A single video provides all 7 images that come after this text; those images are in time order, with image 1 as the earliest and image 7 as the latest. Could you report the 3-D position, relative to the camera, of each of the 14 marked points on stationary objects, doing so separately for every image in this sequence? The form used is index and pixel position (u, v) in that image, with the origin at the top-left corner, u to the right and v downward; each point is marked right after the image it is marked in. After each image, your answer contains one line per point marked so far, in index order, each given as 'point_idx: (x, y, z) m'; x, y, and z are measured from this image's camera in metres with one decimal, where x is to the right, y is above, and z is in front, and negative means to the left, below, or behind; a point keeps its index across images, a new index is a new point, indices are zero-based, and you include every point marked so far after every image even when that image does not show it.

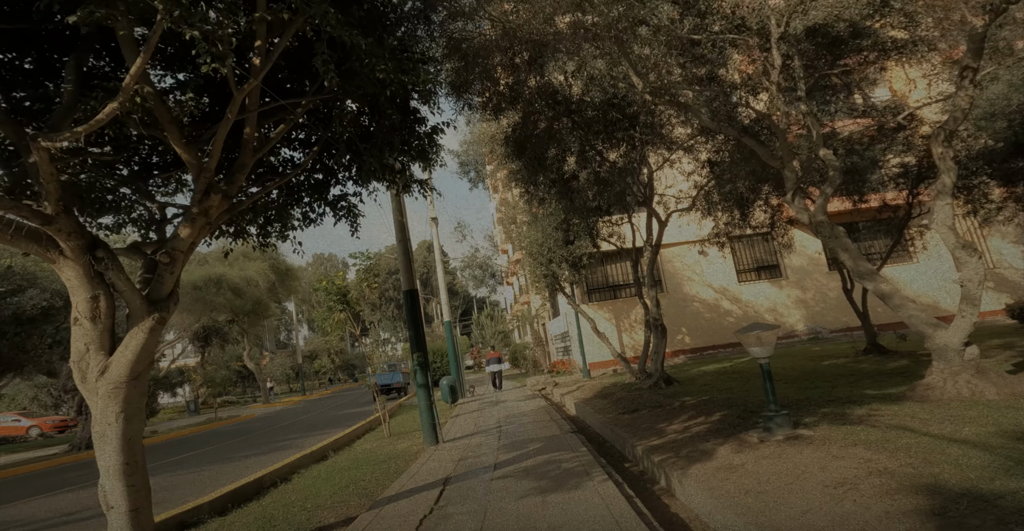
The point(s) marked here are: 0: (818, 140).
0: (+4.2, +1.7, +7.7) m
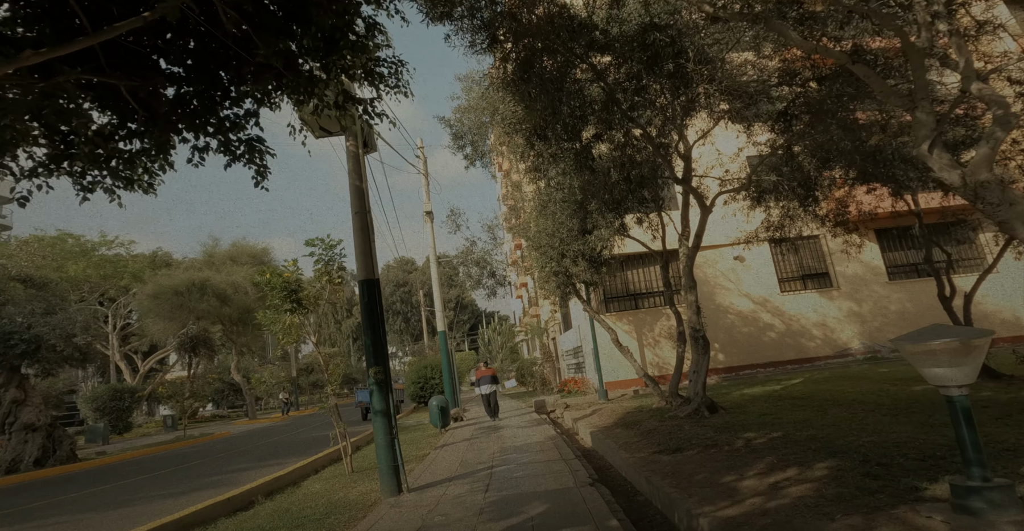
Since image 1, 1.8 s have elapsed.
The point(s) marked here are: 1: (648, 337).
0: (+4.2, +2.0, +5.2) m
1: (+4.1, -2.2, +16.8) m
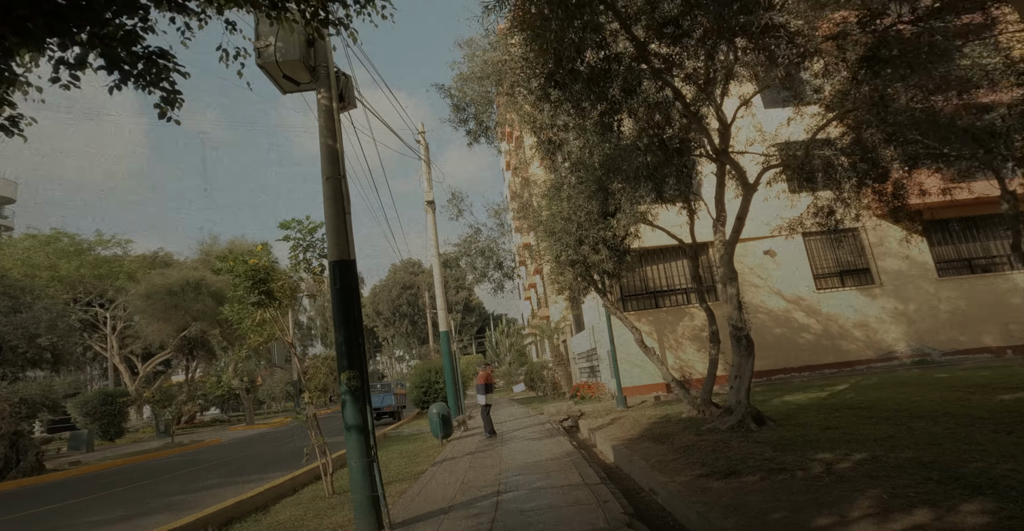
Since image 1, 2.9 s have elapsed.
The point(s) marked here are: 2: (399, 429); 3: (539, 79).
0: (+4.3, +2.2, +3.8) m
1: (+4.3, -2.0, +15.3) m
2: (-3.2, -4.7, +16.0) m
3: (+0.3, +2.4, +7.7) m
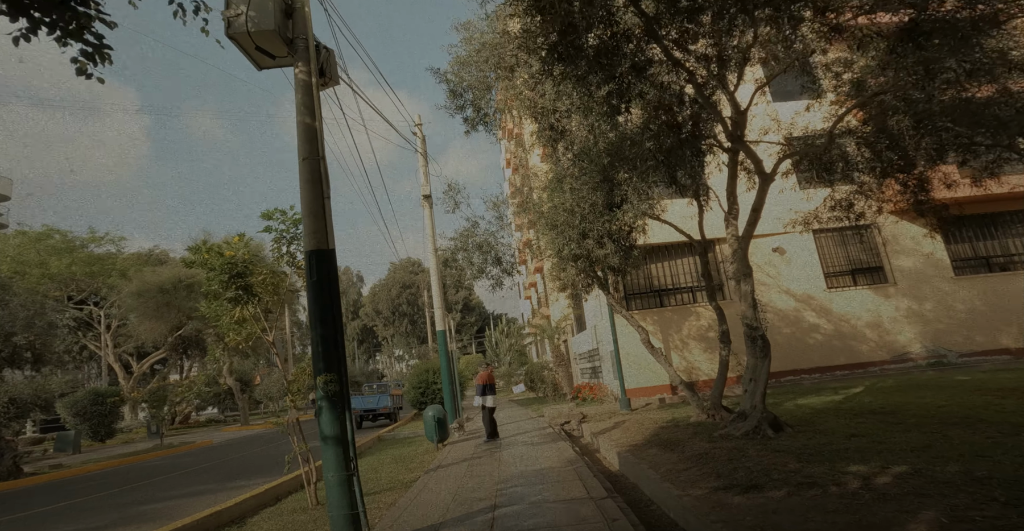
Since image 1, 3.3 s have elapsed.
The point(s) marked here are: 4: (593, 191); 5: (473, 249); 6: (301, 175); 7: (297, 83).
0: (+4.3, +2.3, +3.2) m
1: (+4.3, -1.9, +14.8) m
2: (-3.3, -4.6, +15.4) m
3: (+0.3, +2.5, +7.2) m
4: (+1.3, +1.2, +8.9) m
5: (-0.8, +0.4, +12.1) m
6: (-1.8, +0.8, +4.8) m
7: (-2.0, +1.7, +5.1) m
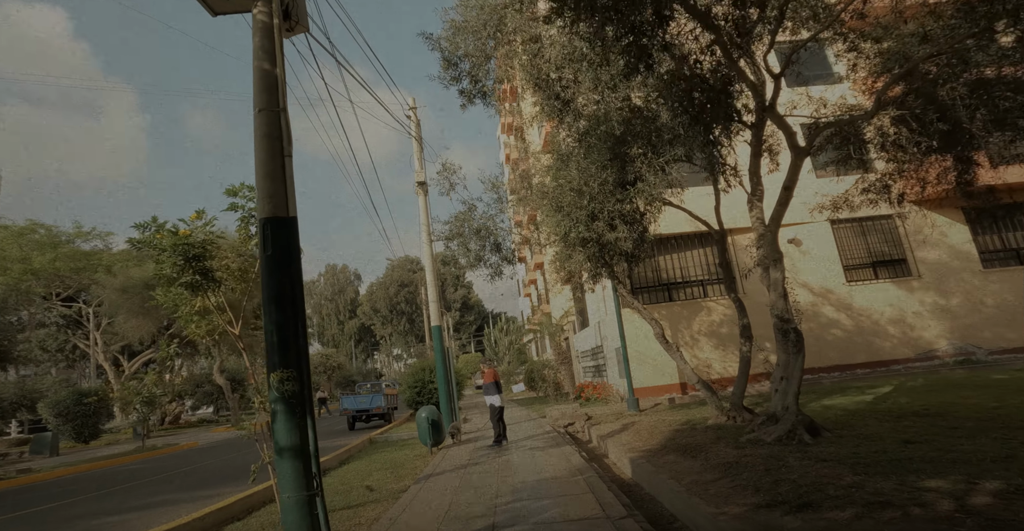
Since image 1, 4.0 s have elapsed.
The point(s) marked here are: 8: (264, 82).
0: (+4.3, +2.5, +2.3) m
1: (+4.3, -1.7, +13.9) m
2: (-3.3, -4.4, +14.6) m
3: (+0.4, +2.7, +6.3) m
4: (+1.3, +1.4, +8.0) m
5: (-0.8, +0.6, +11.3) m
6: (-1.8, +1.0, +3.9) m
7: (-1.9, +1.9, +4.3) m
8: (-1.8, +1.4, +4.1) m
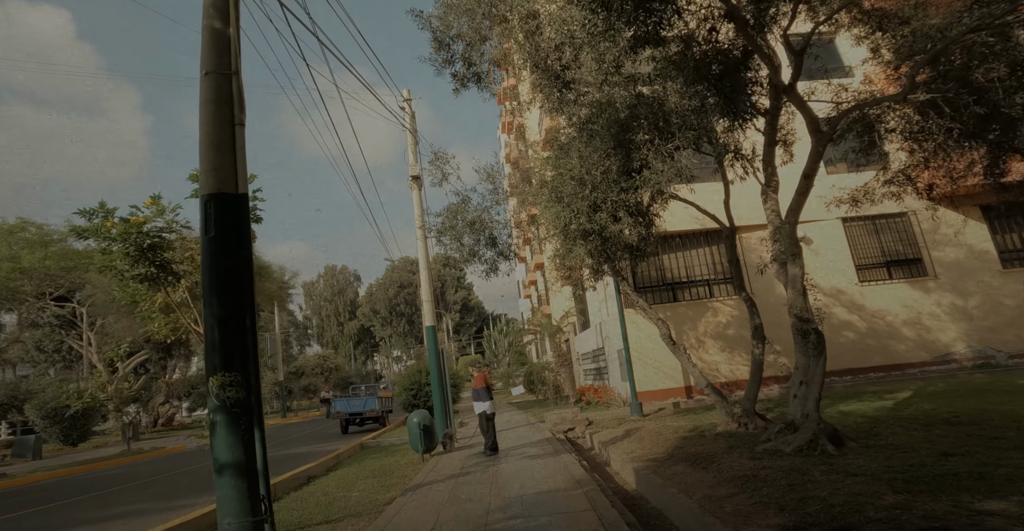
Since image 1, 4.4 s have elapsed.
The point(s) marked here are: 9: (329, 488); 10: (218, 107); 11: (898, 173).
0: (+4.3, +2.6, +1.8) m
1: (+4.3, -1.7, +13.3) m
2: (-3.3, -4.3, +14.0) m
3: (+0.3, +2.8, +5.7) m
4: (+1.3, +1.5, +7.4) m
5: (-0.9, +0.6, +10.7) m
6: (-1.8, +1.1, +3.3) m
7: (-2.0, +2.0, +3.7) m
8: (-1.8, +1.5, +3.5) m
9: (-2.7, -3.3, +8.3) m
10: (-1.7, +1.0, +3.3) m
11: (+5.6, +1.4, +8.2) m
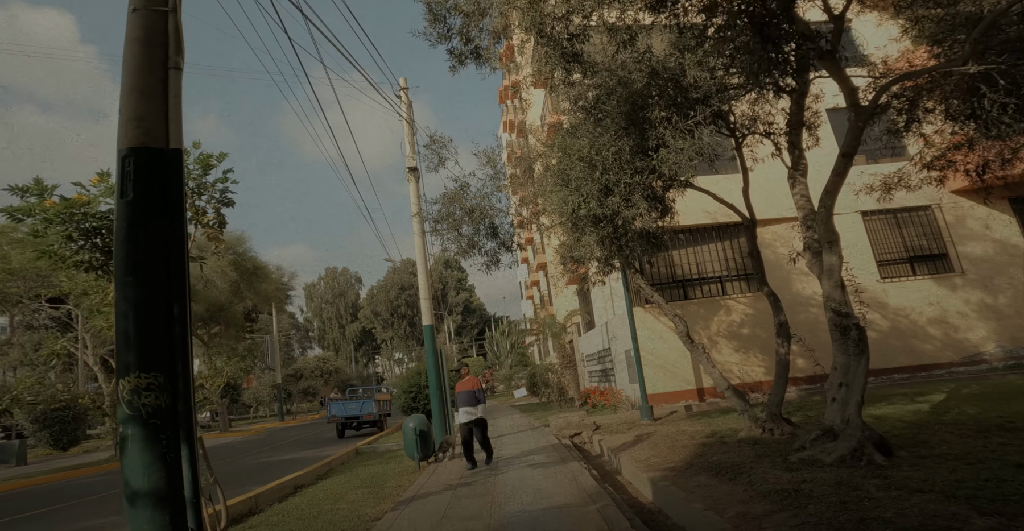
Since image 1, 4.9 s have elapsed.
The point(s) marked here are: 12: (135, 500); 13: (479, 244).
0: (+4.3, +2.7, +1.1) m
1: (+4.3, -1.6, +12.6) m
2: (-3.3, -4.3, +13.3) m
3: (+0.3, +2.9, +5.1) m
4: (+1.3, +1.6, +6.8) m
5: (-0.8, +0.7, +10.0) m
6: (-1.8, +1.2, +2.6) m
7: (-2.0, +2.2, +3.0) m
8: (-1.8, +1.6, +2.8) m
9: (-2.7, -3.2, +7.6) m
10: (-1.7, +1.1, +2.6) m
11: (+5.6, +1.5, +7.5) m
12: (-1.4, -0.9, +2.2) m
13: (-0.6, +0.3, +10.1) m
